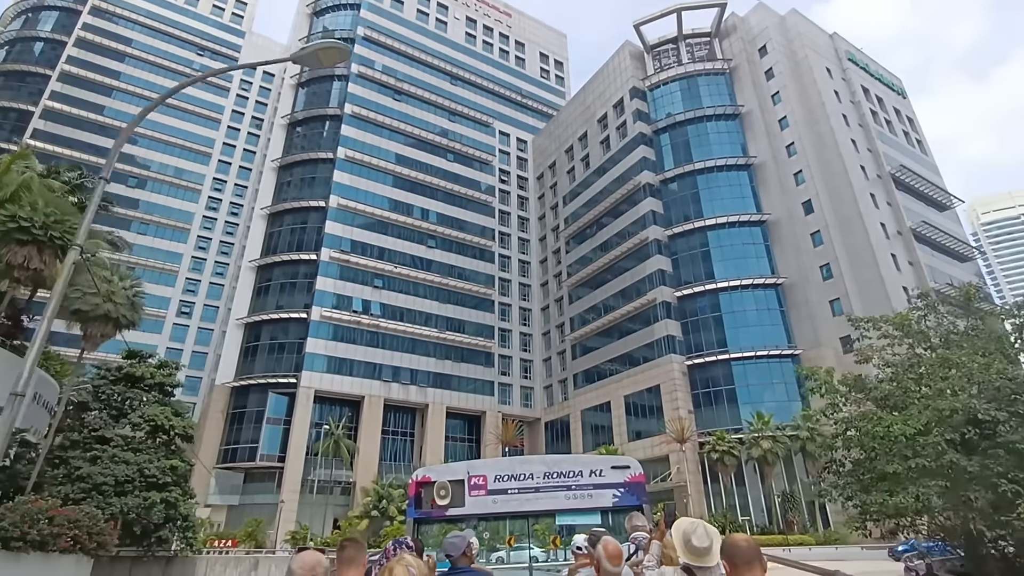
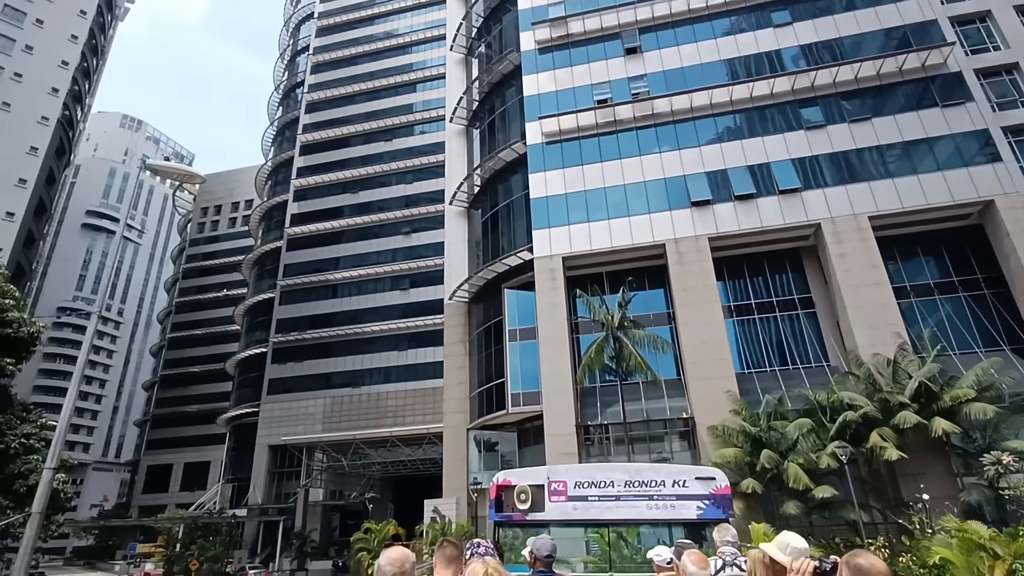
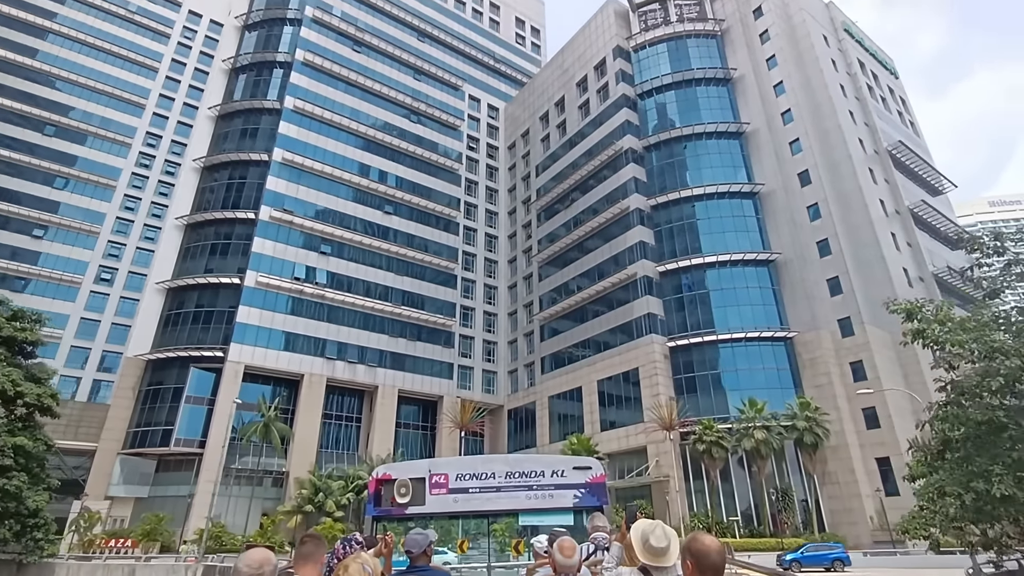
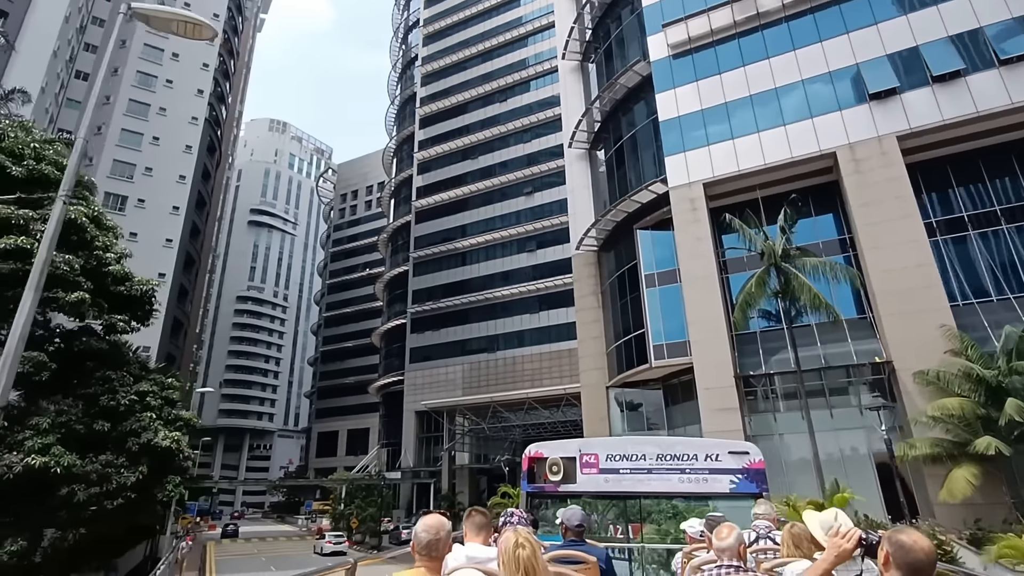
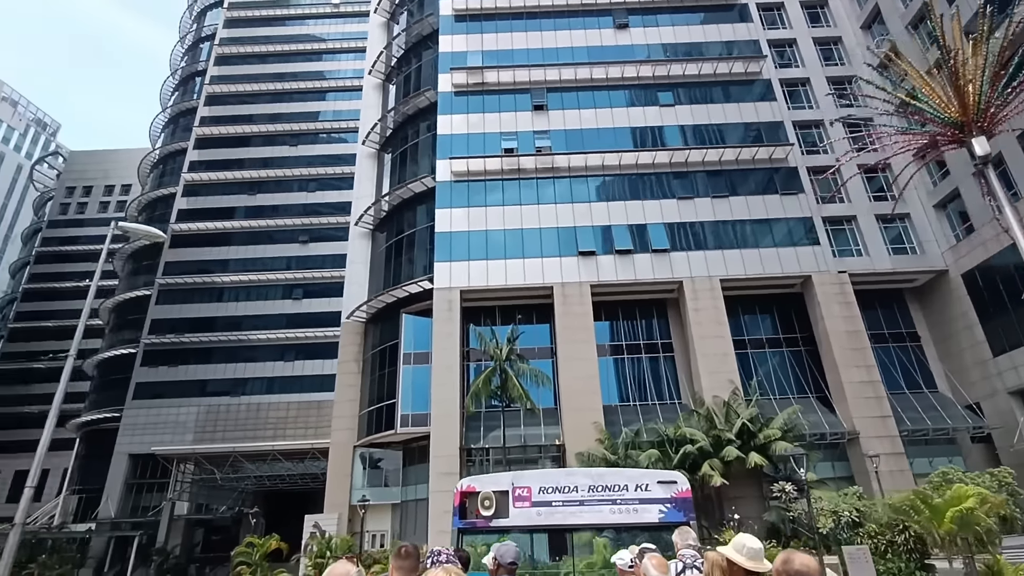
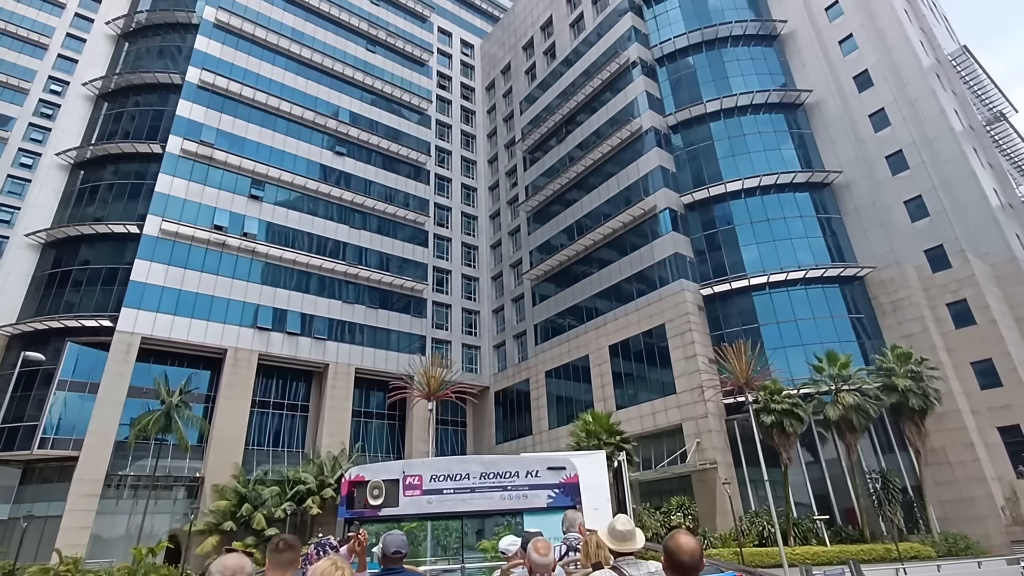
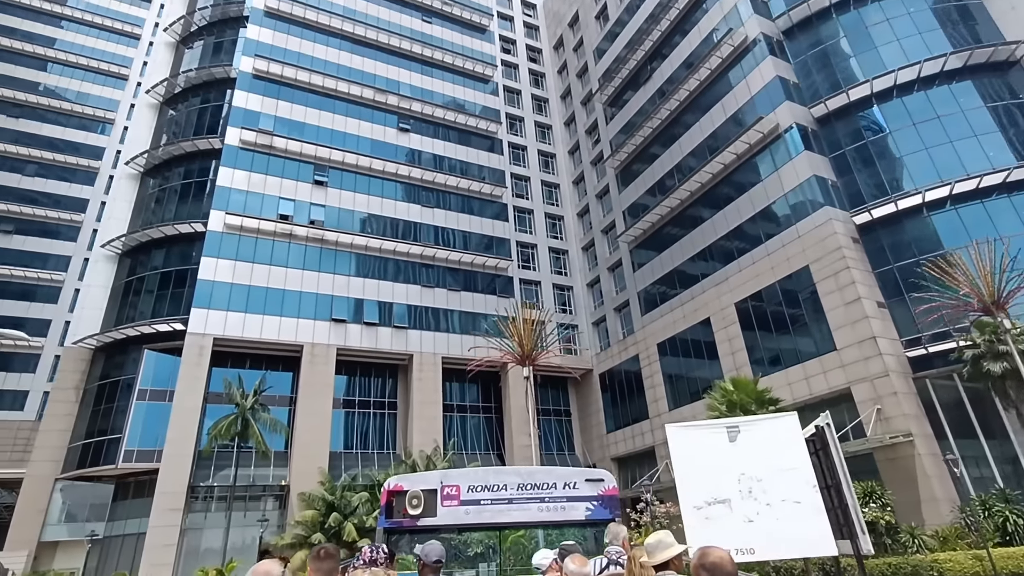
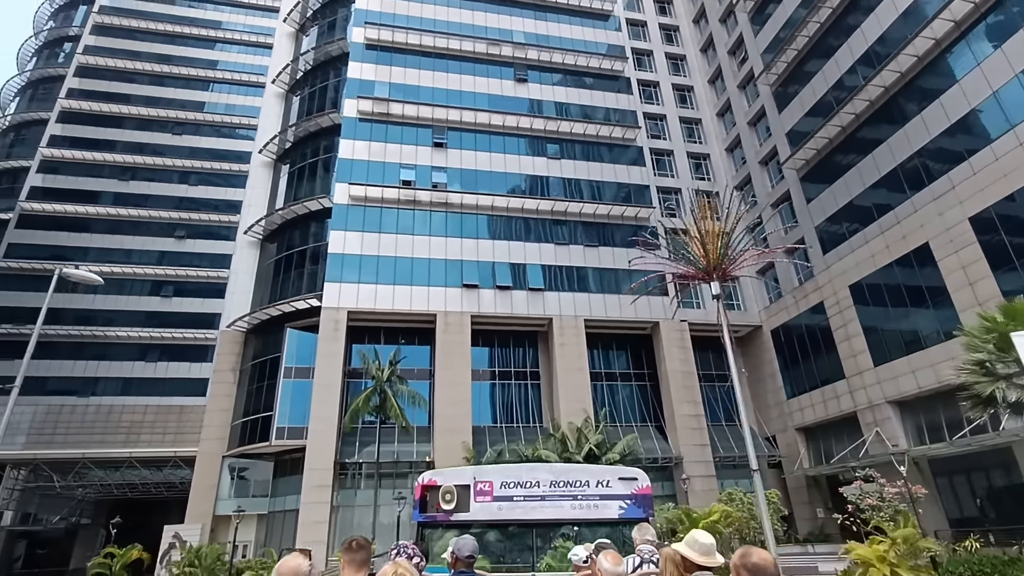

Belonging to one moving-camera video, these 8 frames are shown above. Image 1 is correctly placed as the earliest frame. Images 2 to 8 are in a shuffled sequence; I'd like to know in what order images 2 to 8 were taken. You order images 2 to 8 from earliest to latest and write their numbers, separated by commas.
3, 6, 7, 8, 5, 2, 4
